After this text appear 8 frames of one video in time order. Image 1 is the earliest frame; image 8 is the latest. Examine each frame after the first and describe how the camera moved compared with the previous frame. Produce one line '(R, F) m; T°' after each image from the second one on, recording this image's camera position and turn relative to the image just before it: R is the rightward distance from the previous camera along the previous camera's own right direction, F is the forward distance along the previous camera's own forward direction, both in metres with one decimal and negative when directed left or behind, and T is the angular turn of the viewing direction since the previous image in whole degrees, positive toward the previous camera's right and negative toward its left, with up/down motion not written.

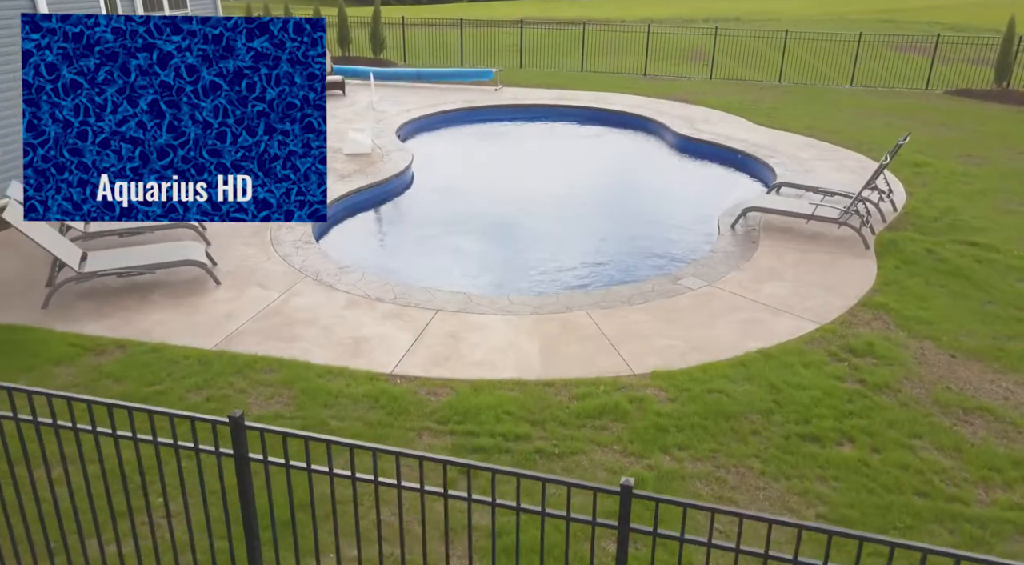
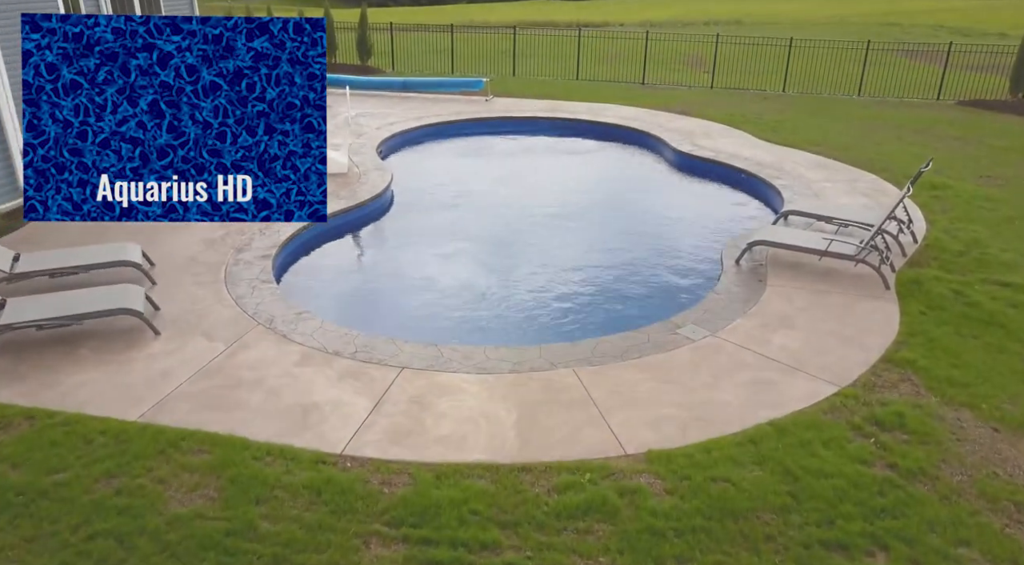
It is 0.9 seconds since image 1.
(+0.2, +0.9) m; 0°
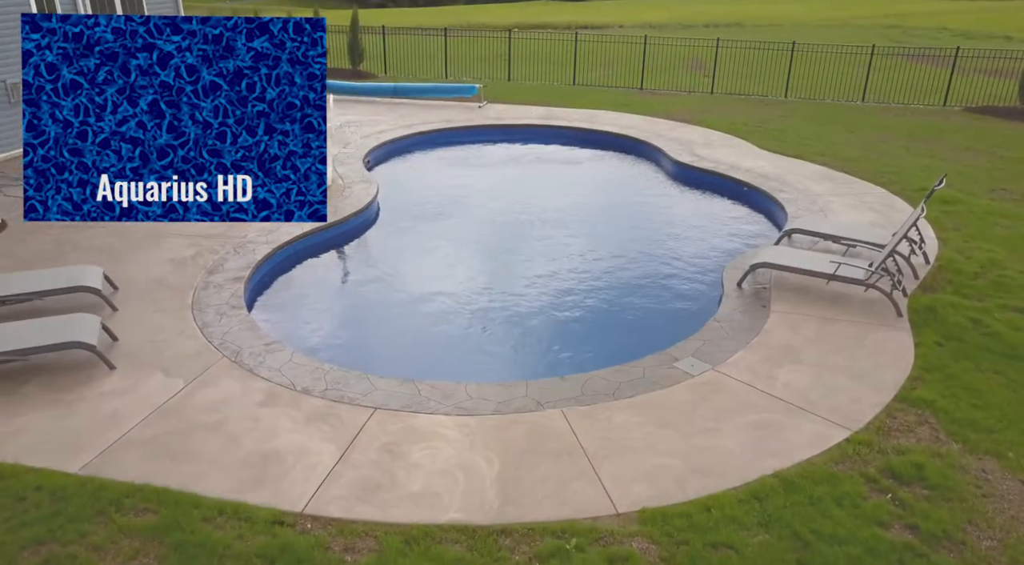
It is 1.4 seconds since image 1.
(+0.1, +0.5) m; 0°
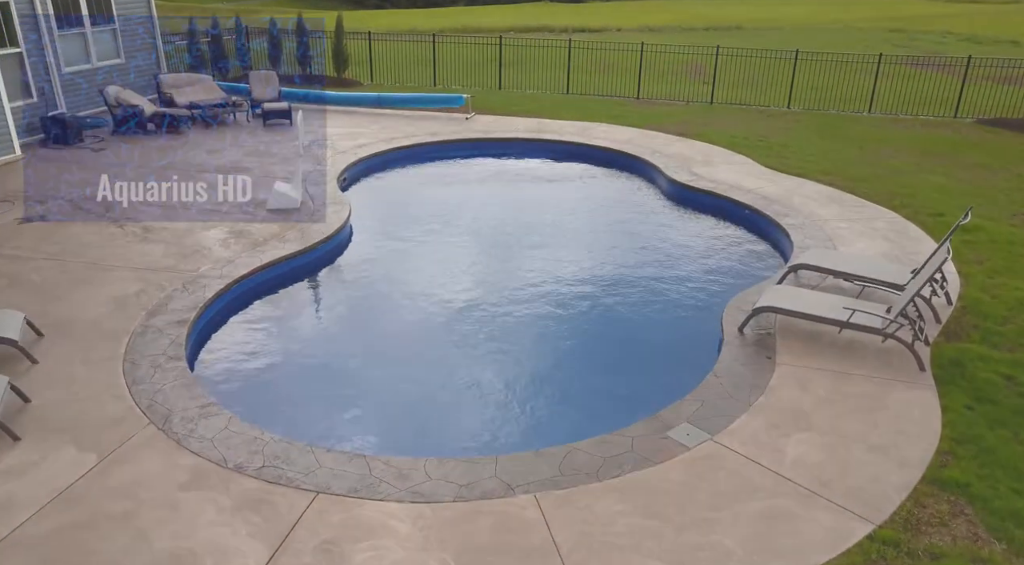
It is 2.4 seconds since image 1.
(+0.2, +0.8) m; 0°
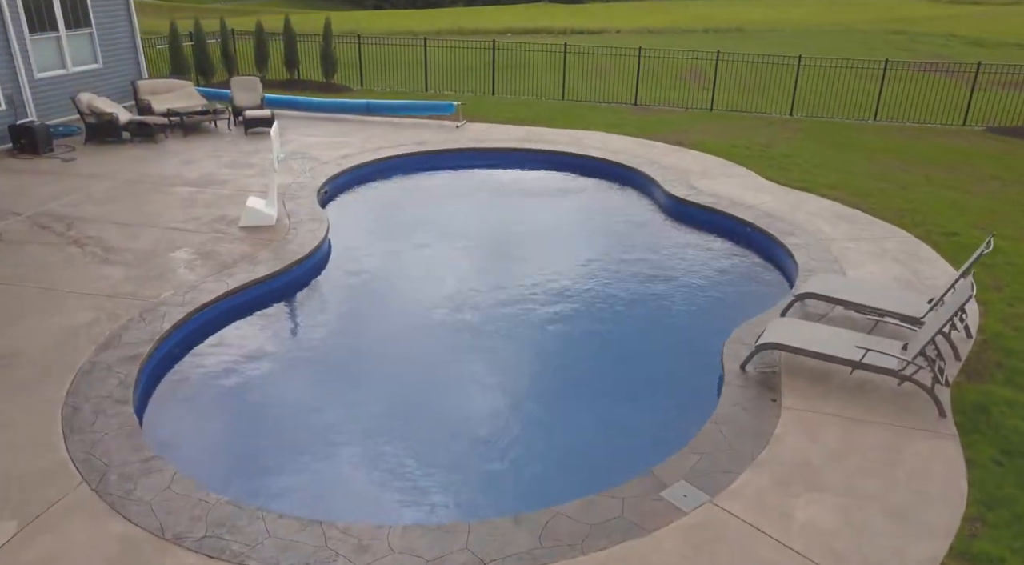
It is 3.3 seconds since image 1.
(+0.2, +0.6) m; 0°
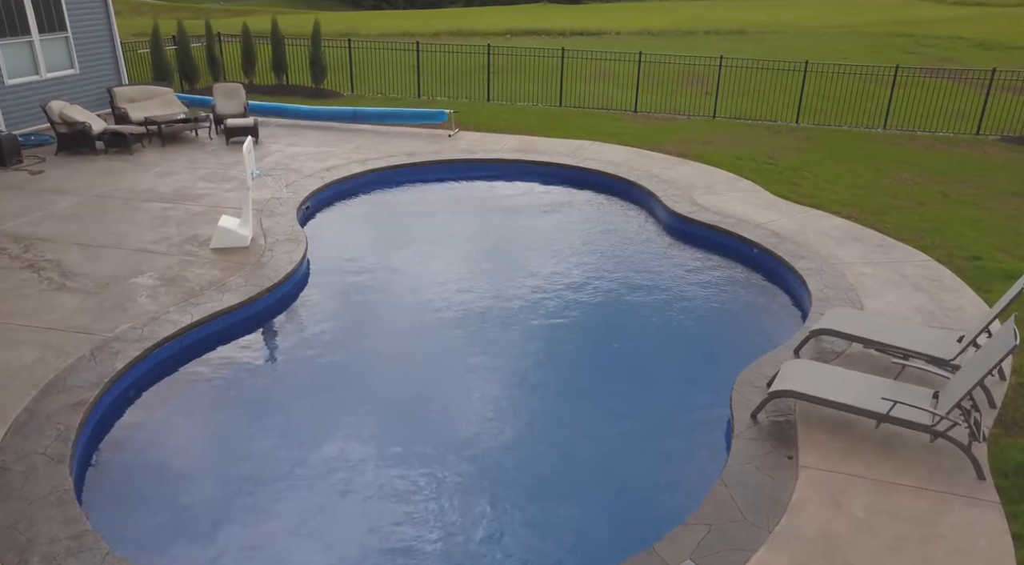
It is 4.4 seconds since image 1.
(+0.1, +0.6) m; 0°
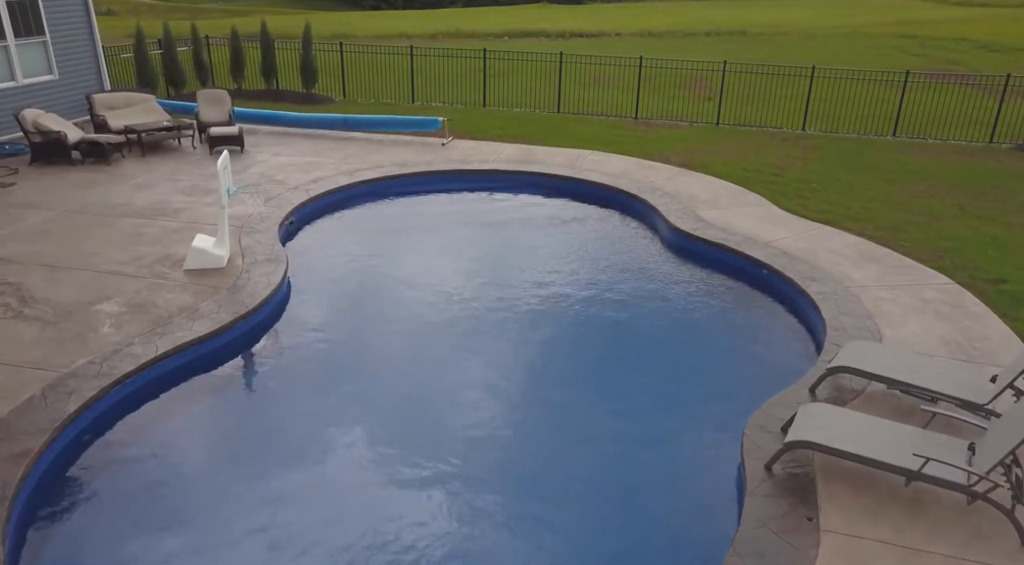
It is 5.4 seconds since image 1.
(+0.1, +0.5) m; 0°
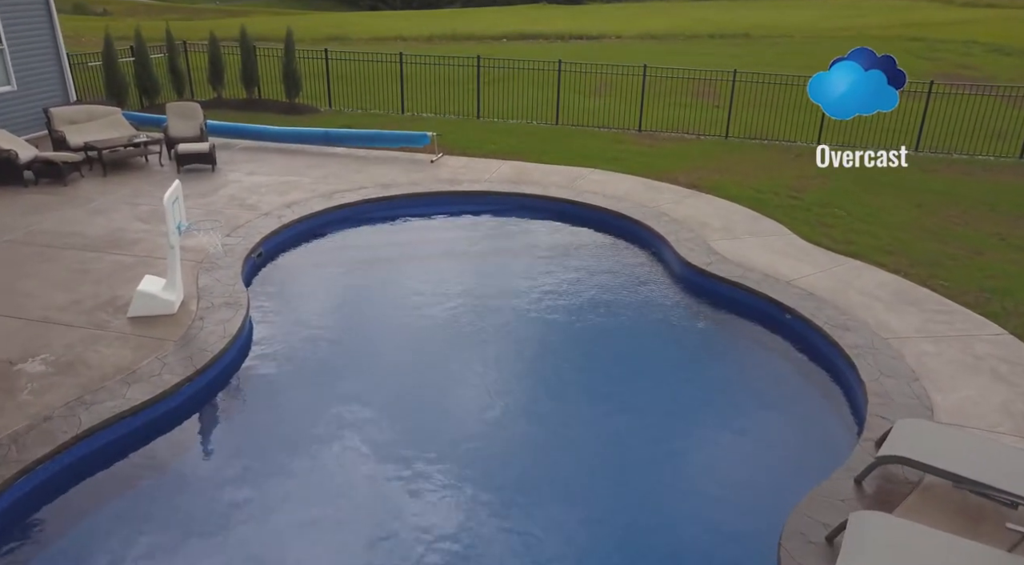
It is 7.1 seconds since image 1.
(+0.1, +1.0) m; 0°
